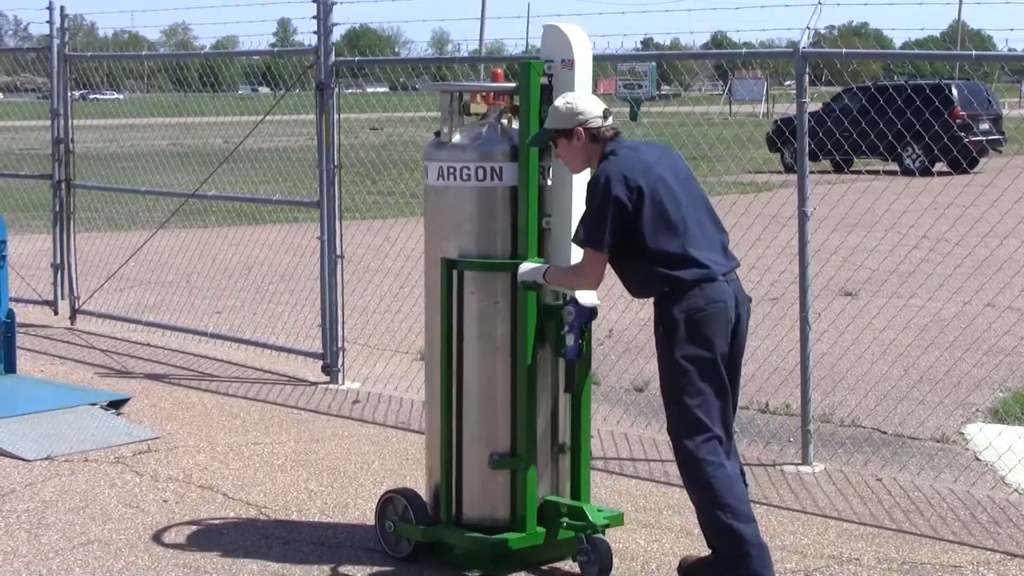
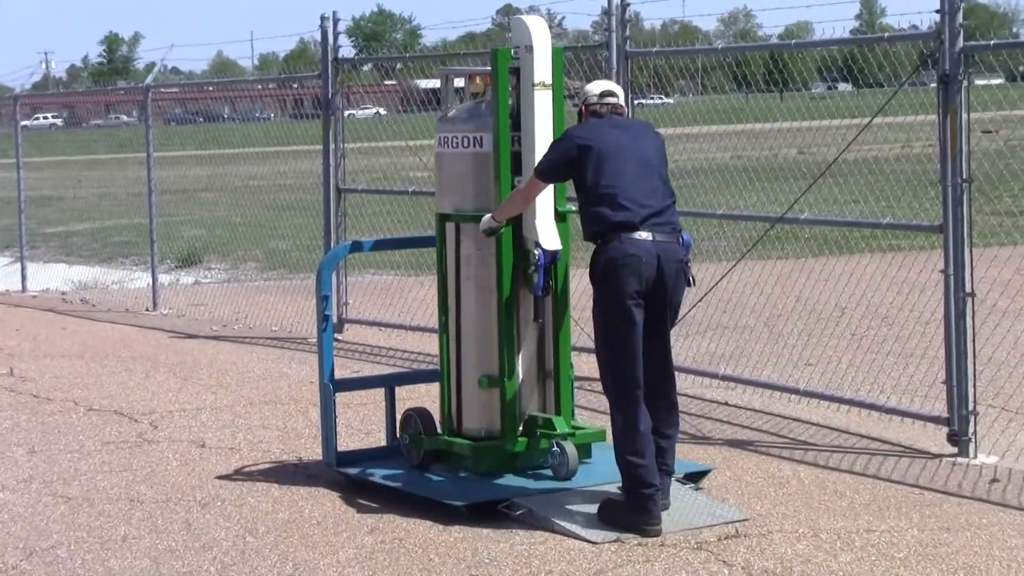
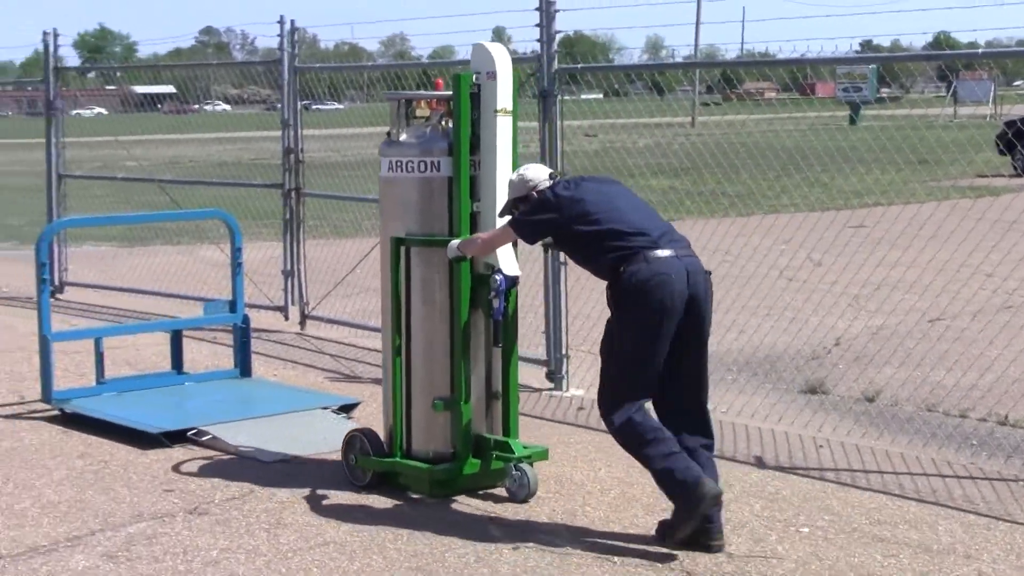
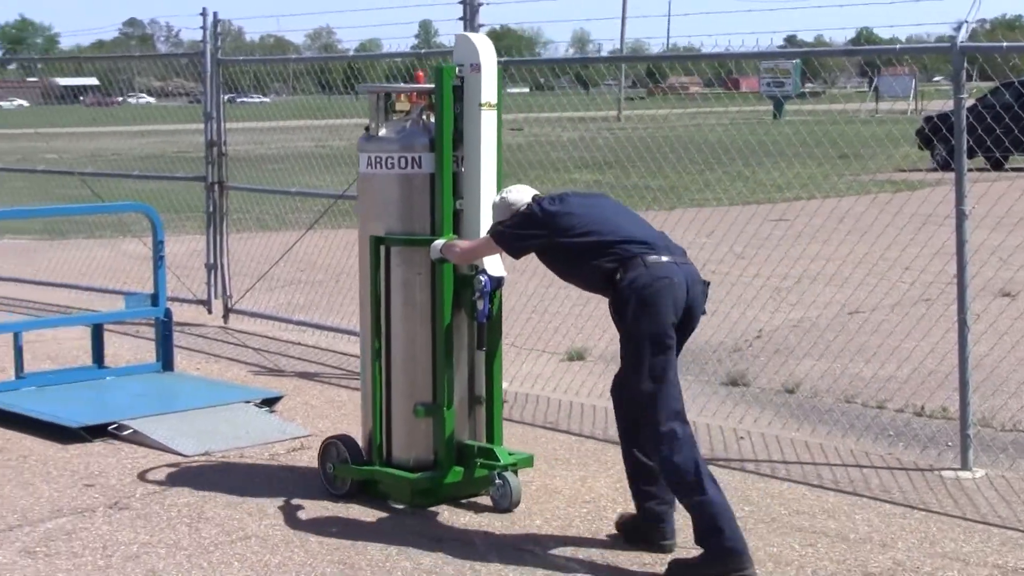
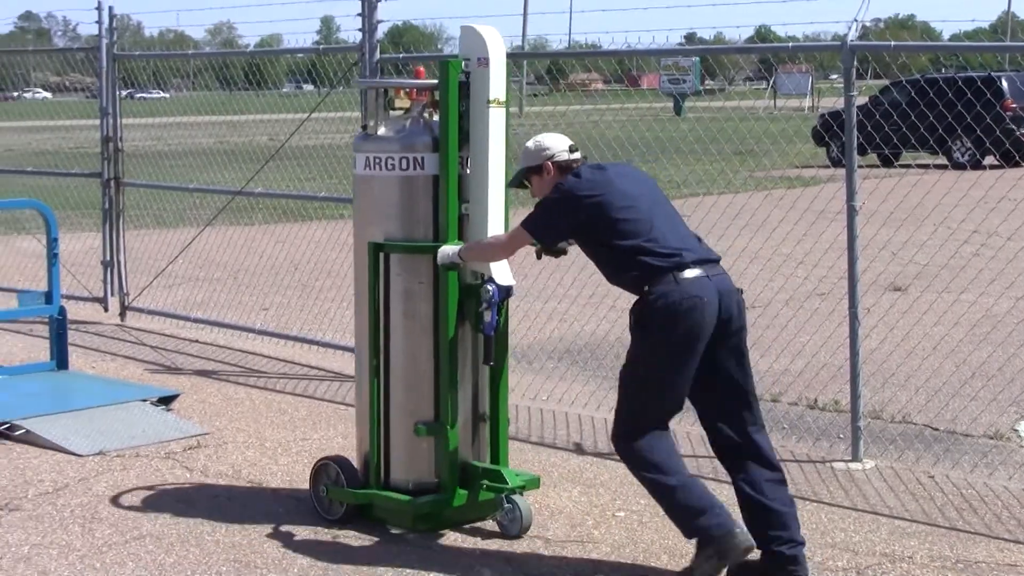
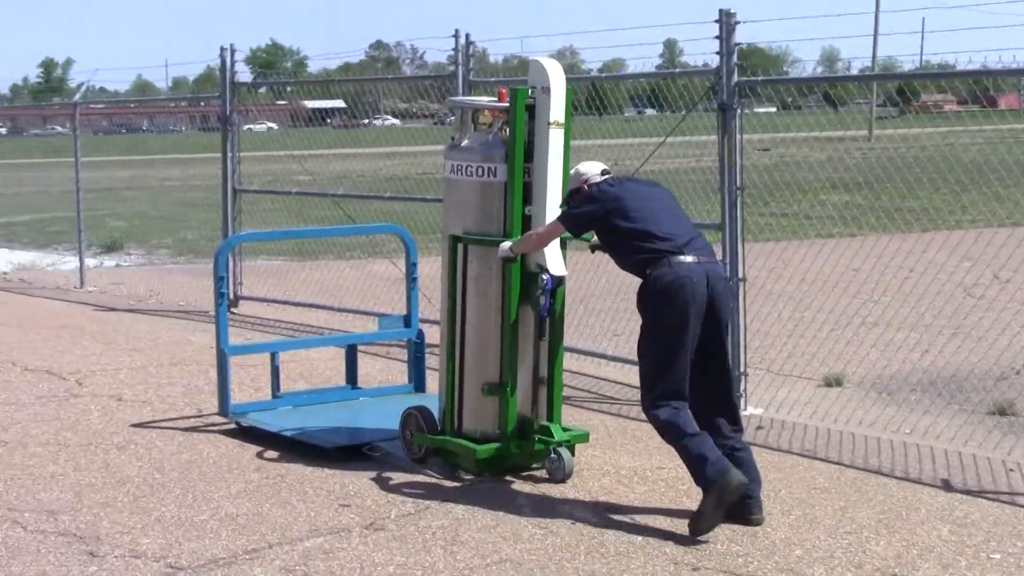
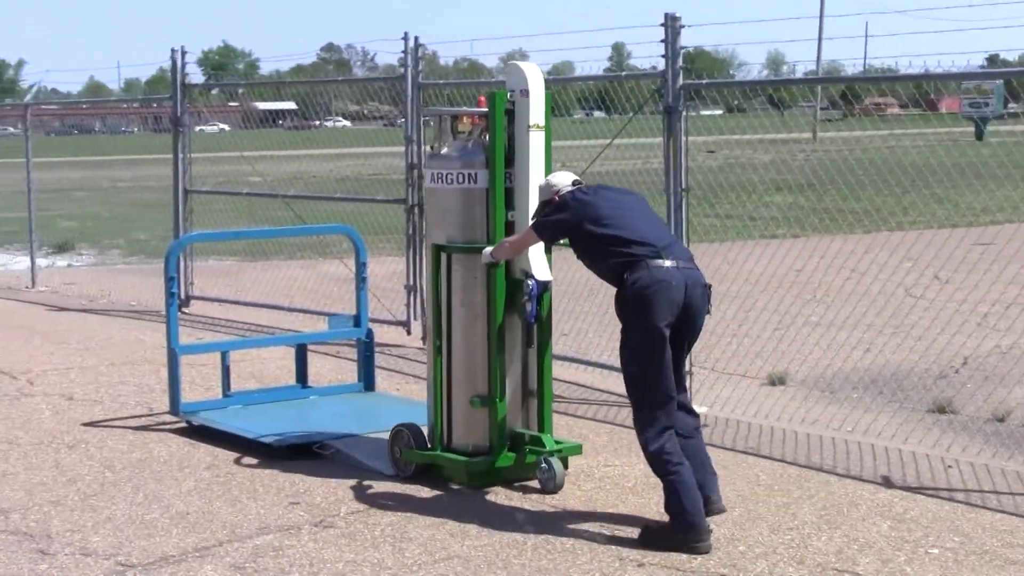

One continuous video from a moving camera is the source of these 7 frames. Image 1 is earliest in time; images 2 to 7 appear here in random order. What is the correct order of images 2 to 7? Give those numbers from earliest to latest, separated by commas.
5, 4, 3, 7, 6, 2
